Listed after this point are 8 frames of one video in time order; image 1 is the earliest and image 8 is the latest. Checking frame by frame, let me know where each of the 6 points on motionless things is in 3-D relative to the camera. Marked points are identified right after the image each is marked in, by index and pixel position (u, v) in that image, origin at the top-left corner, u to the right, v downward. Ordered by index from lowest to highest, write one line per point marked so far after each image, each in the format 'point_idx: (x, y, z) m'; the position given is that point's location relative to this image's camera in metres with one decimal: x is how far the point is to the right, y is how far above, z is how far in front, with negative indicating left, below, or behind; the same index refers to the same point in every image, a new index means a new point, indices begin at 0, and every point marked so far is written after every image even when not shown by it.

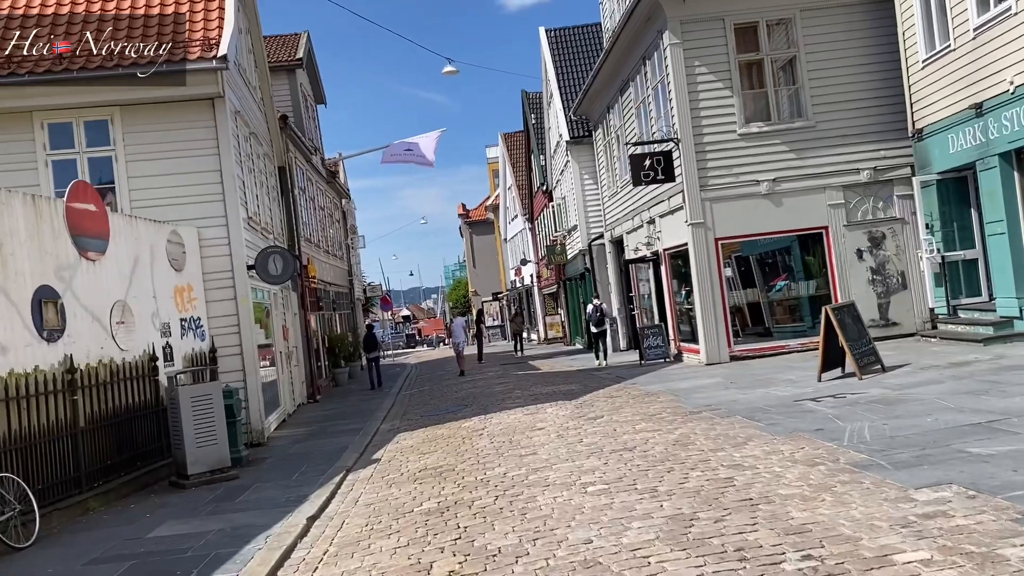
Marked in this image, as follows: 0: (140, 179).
0: (-5.5, +1.6, +12.7) m
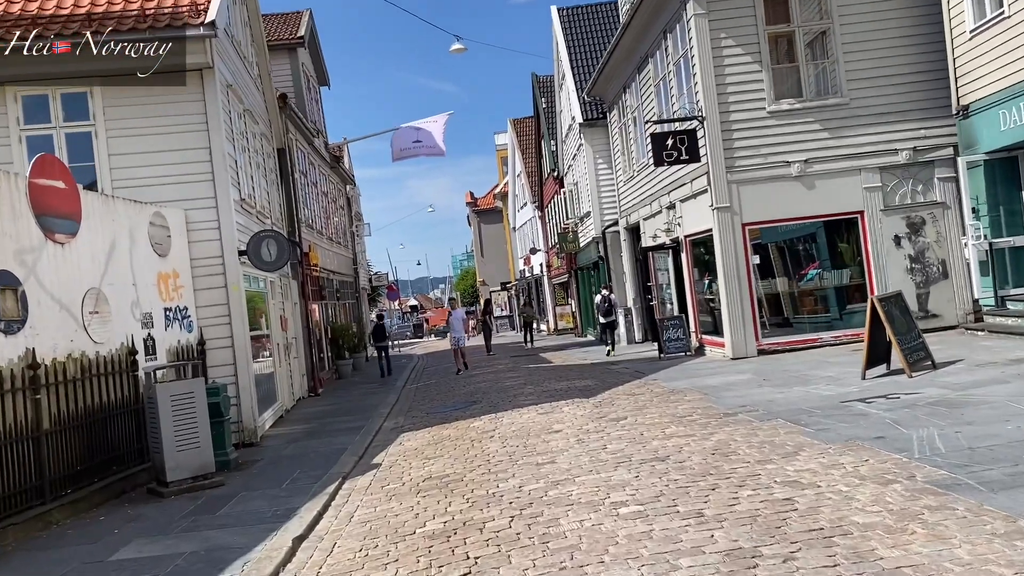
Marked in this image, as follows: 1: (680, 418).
0: (-5.3, +1.8, +11.7) m
1: (+1.8, -1.4, +9.2) m
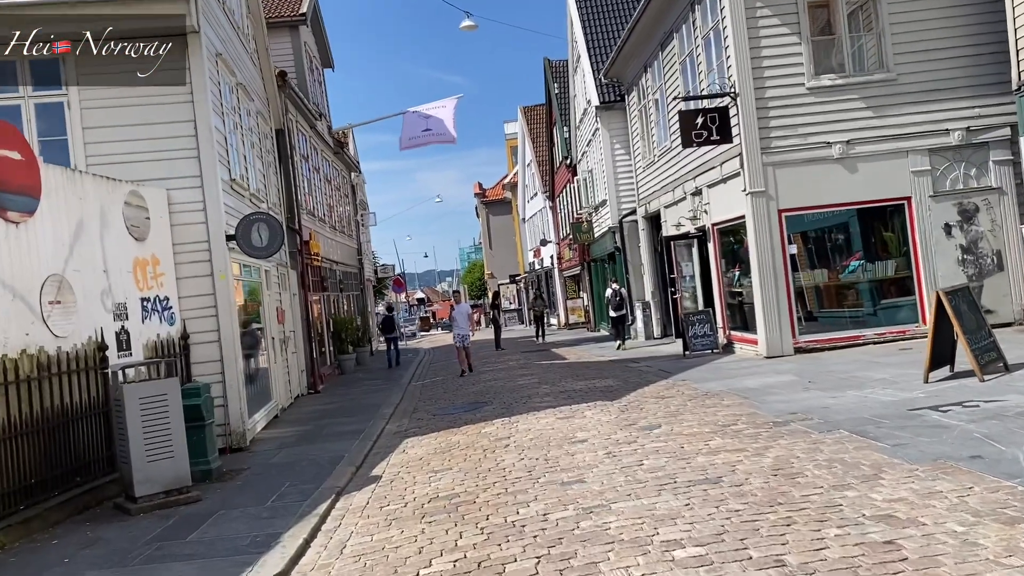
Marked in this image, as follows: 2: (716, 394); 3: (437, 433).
0: (-5.1, +2.0, +10.6) m
1: (+2.0, -1.3, +8.0) m
2: (+2.5, -1.3, +10.3) m
3: (-0.9, -1.7, +10.3) m
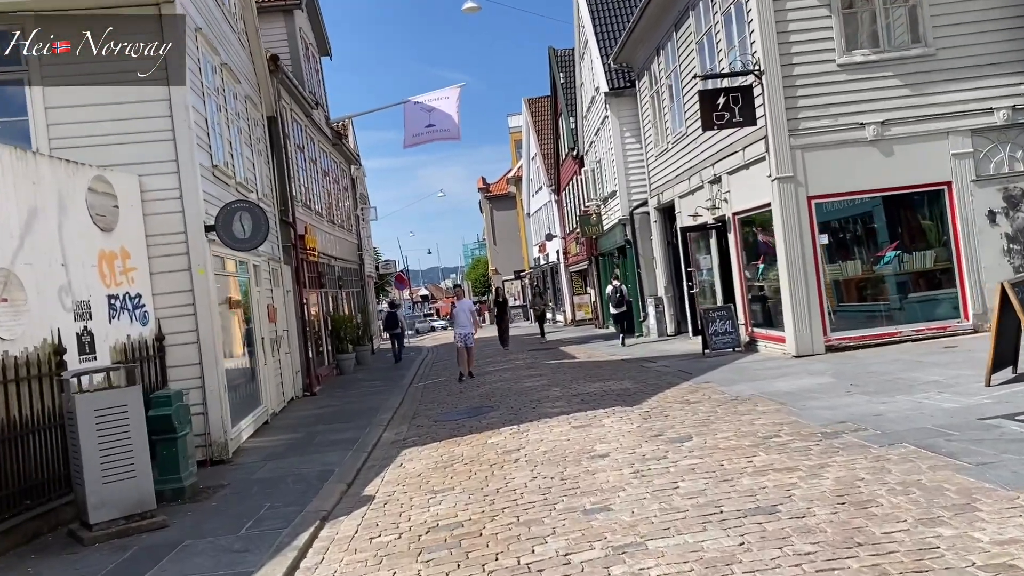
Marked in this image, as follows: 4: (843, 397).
0: (-5.0, +2.0, +9.6) m
1: (+2.1, -1.2, +7.0) m
2: (+2.6, -1.2, +9.3) m
3: (-0.8, -1.7, +9.3) m
4: (+3.4, -1.1, +8.7) m
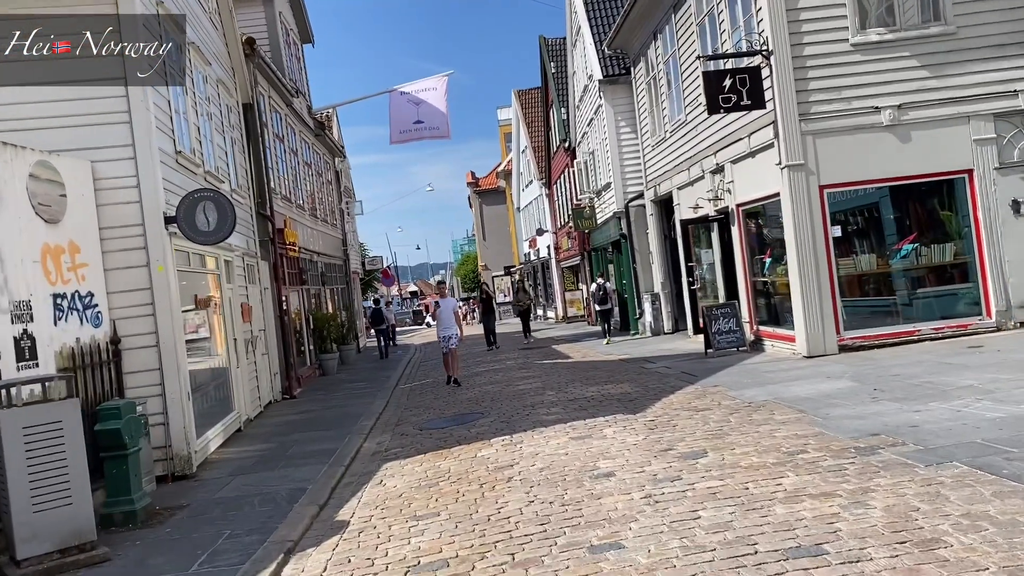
0: (-5.1, +2.0, +8.7) m
1: (+2.0, -1.2, +6.2) m
2: (+2.5, -1.2, +8.5) m
3: (-0.9, -1.7, +8.5) m
4: (+3.3, -1.1, +7.9) m
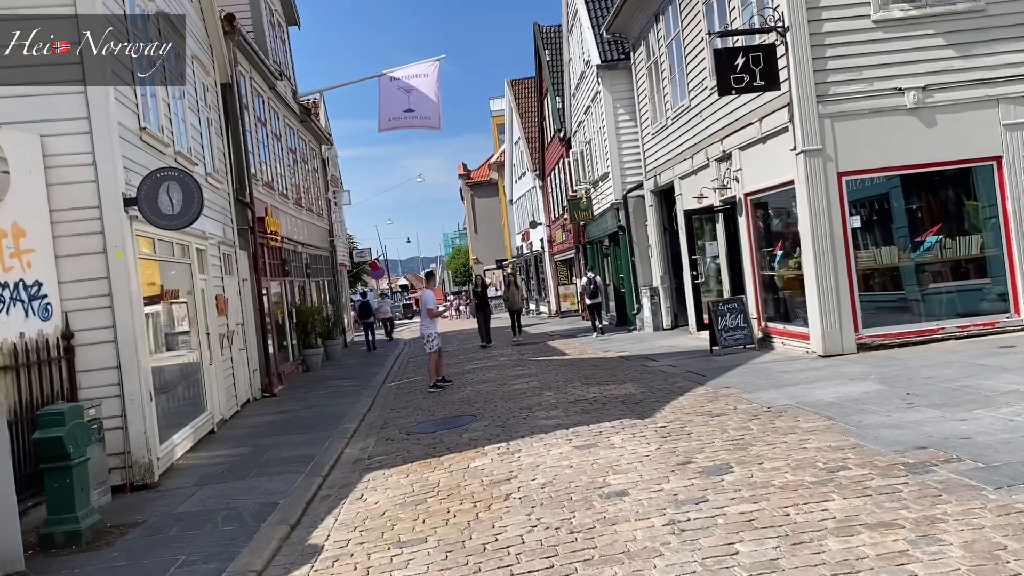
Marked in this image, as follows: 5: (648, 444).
0: (-5.1, +2.1, +7.8) m
1: (+2.0, -1.2, +5.4) m
2: (+2.4, -1.1, +7.7) m
3: (-0.9, -1.6, +7.6) m
4: (+3.3, -1.0, +7.1) m
5: (+1.1, -1.2, +6.9) m
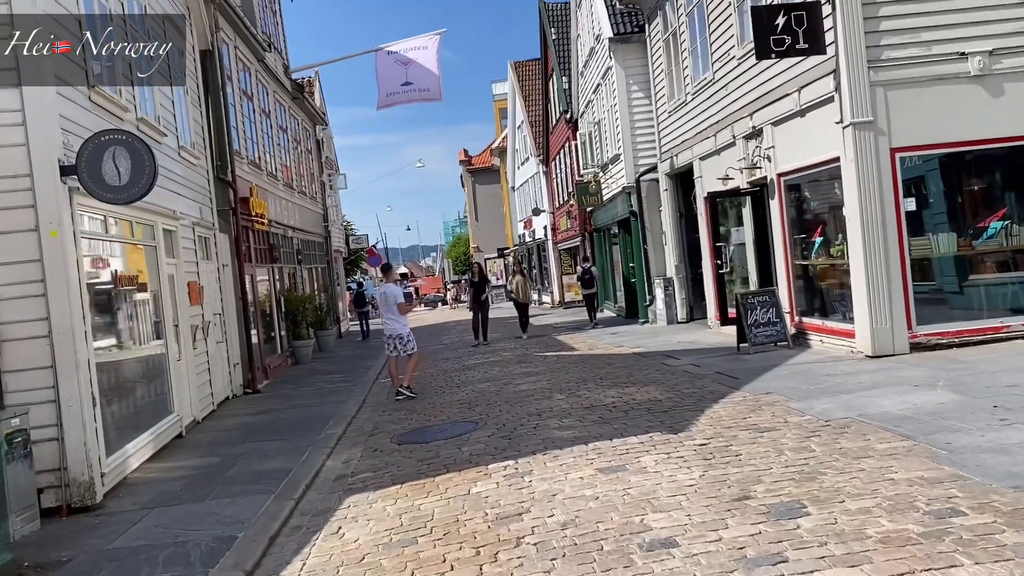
0: (-5.0, +2.2, +6.5) m
1: (+2.1, -1.1, +4.1) m
2: (+2.5, -1.0, +6.4) m
3: (-0.8, -1.5, +6.4) m
4: (+3.3, -1.0, +5.8) m
5: (+1.2, -1.2, +5.6) m
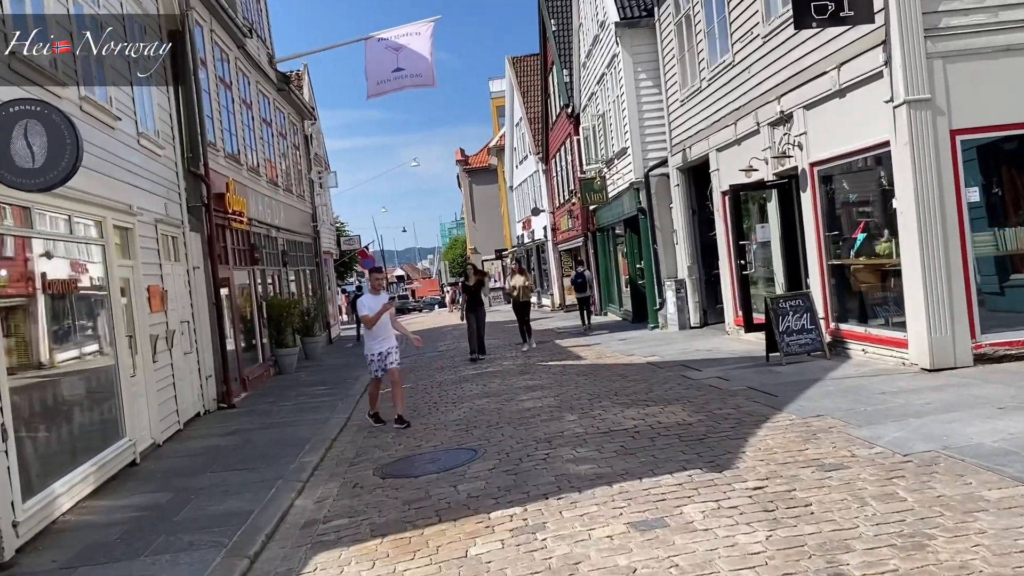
0: (-5.0, +2.2, +5.2) m
1: (+2.1, -1.2, +2.9) m
2: (+2.6, -1.1, +5.2) m
3: (-0.8, -1.5, +5.1) m
4: (+3.4, -1.0, +4.6) m
5: (+1.2, -1.2, +4.3) m
